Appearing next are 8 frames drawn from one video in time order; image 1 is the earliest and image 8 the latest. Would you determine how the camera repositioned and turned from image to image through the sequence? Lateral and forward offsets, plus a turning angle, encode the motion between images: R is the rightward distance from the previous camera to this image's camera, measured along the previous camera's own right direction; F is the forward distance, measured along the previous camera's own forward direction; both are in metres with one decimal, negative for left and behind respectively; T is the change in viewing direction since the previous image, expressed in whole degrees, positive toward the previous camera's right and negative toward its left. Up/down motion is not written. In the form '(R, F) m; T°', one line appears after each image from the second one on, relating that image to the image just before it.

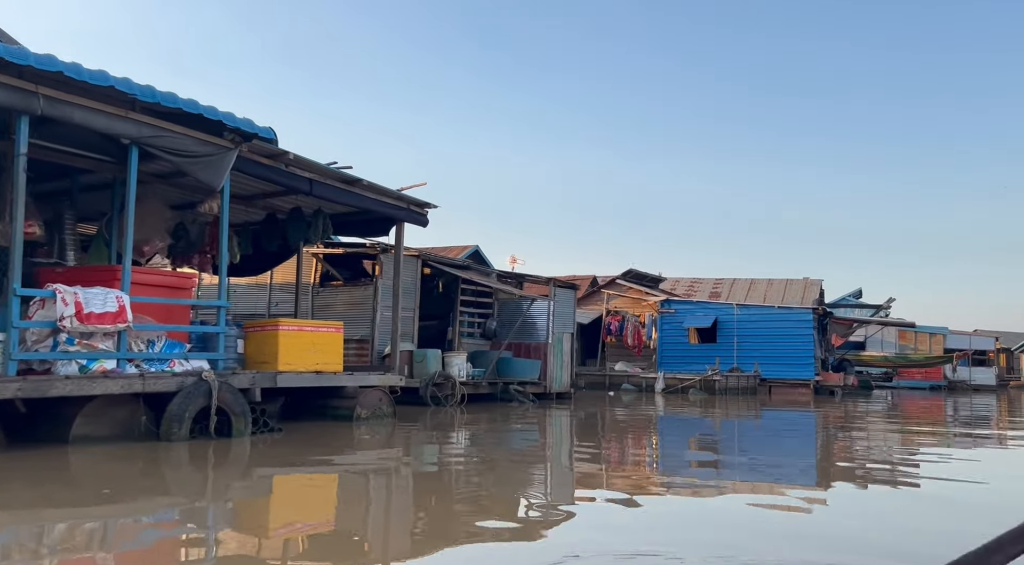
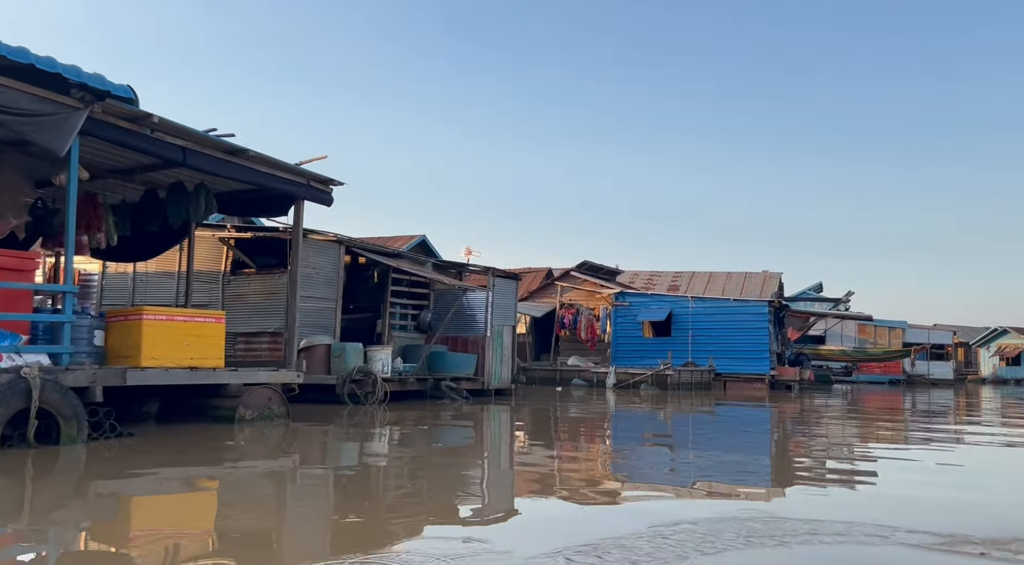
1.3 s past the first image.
(+0.5, +0.9) m; +2°
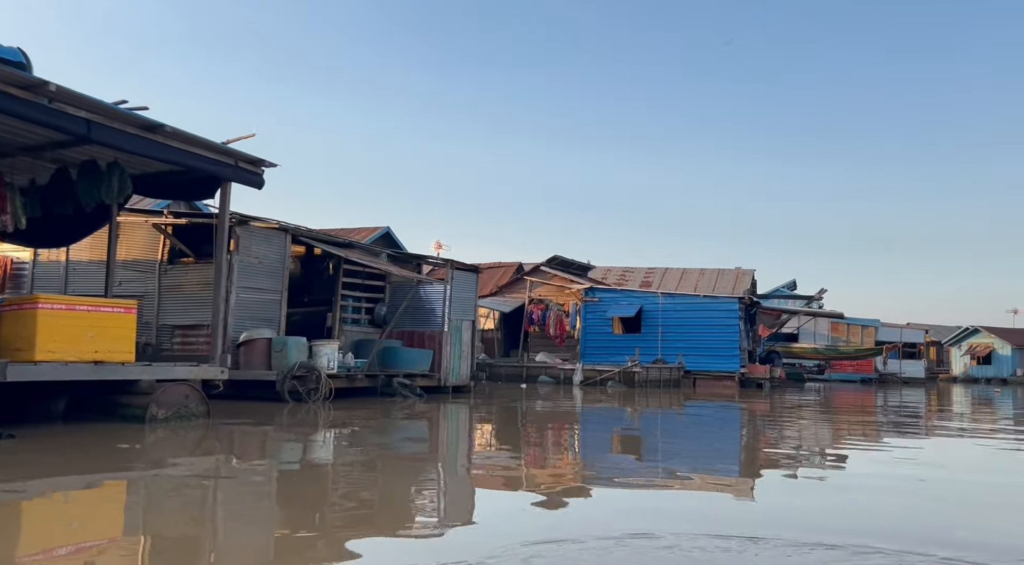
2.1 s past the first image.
(+0.3, +0.6) m; +1°
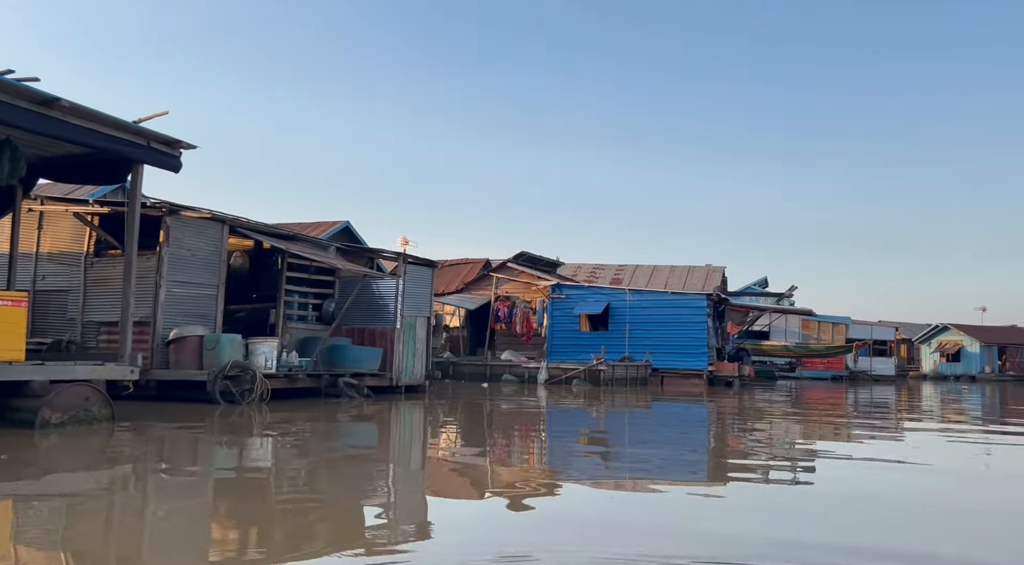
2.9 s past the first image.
(+0.3, +0.6) m; +2°
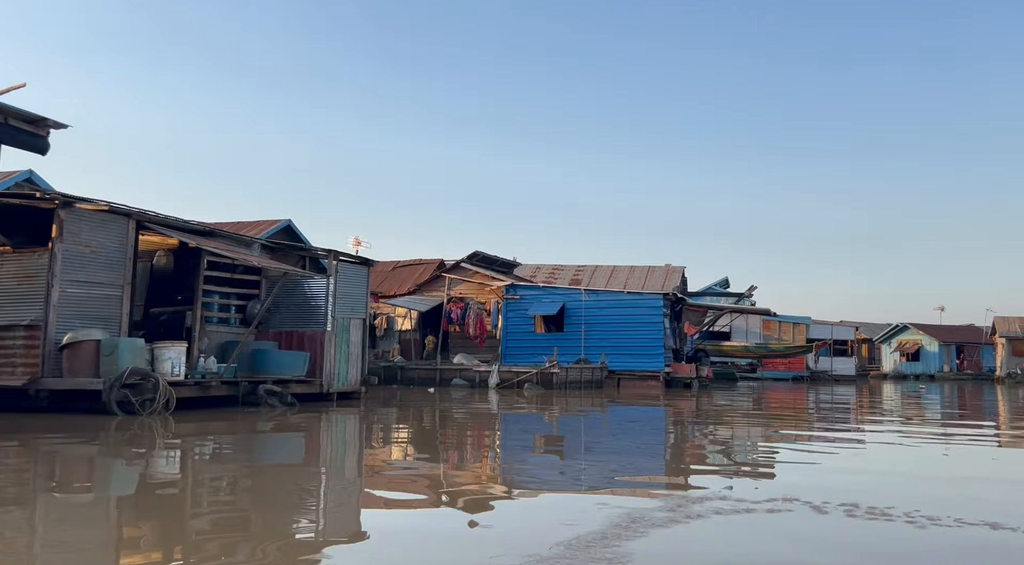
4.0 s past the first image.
(+0.4, +0.8) m; +2°
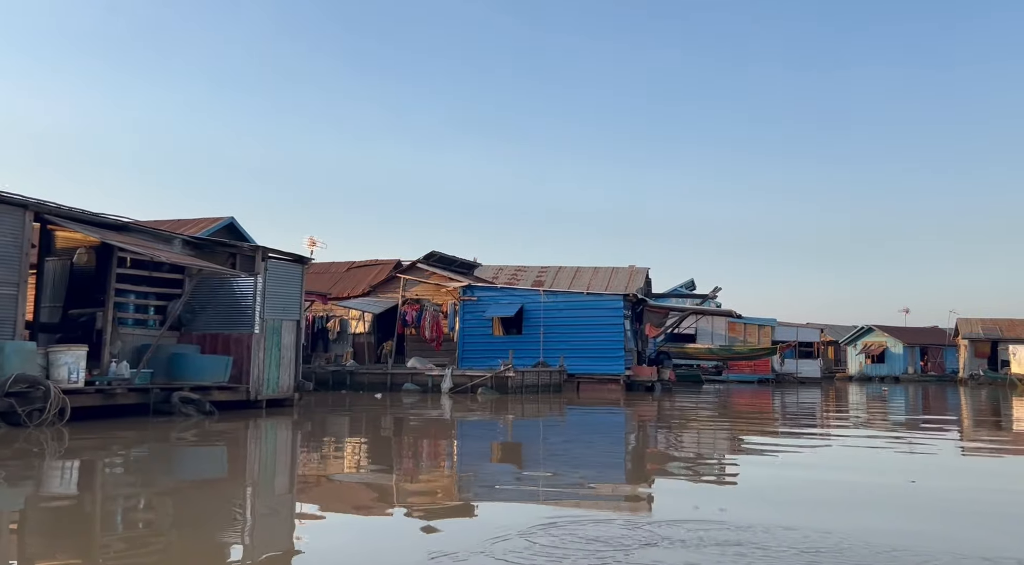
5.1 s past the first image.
(+0.3, +0.8) m; +2°
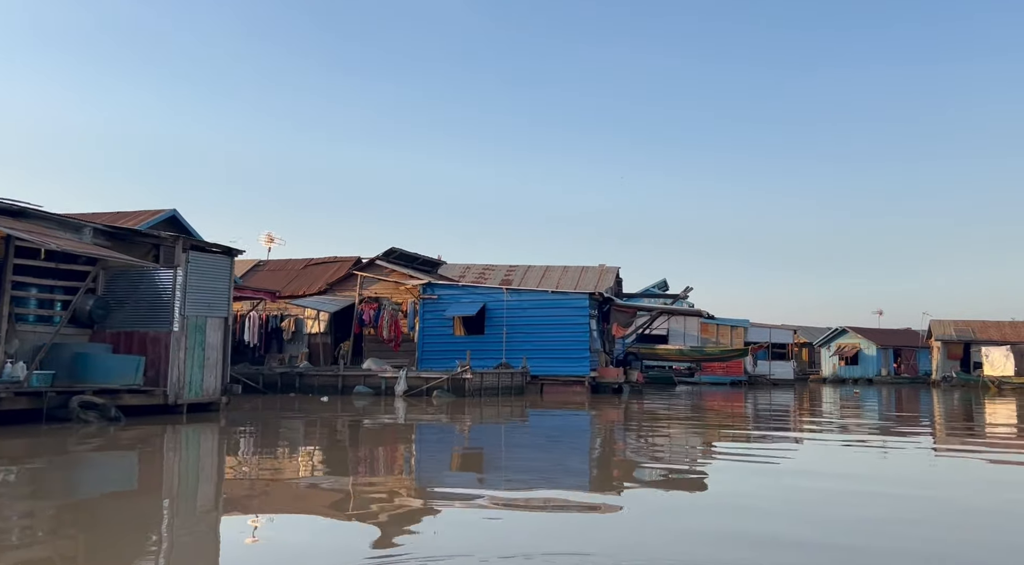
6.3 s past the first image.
(+0.4, +0.9) m; +1°
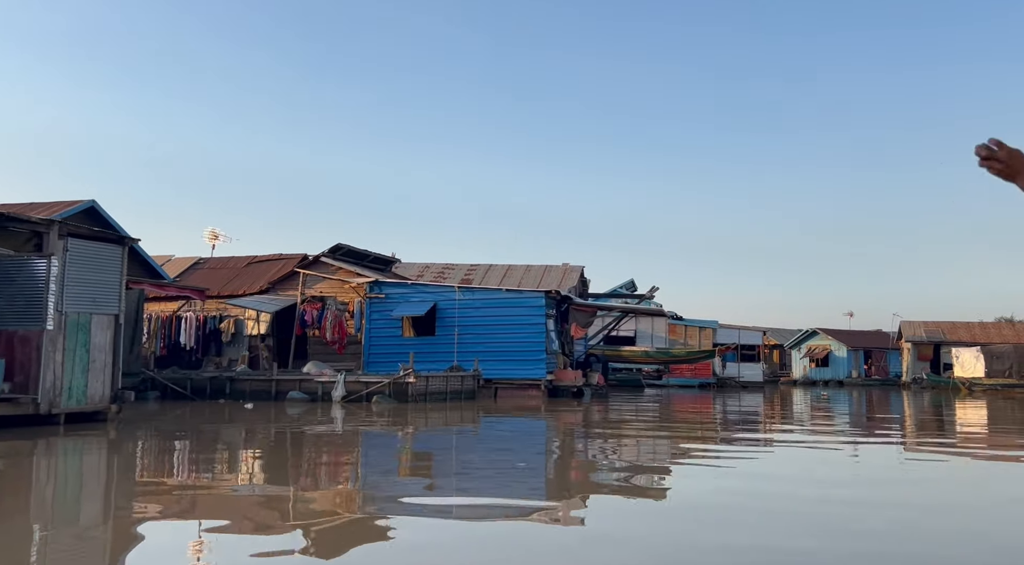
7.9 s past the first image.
(+0.5, +1.2) m; +2°
